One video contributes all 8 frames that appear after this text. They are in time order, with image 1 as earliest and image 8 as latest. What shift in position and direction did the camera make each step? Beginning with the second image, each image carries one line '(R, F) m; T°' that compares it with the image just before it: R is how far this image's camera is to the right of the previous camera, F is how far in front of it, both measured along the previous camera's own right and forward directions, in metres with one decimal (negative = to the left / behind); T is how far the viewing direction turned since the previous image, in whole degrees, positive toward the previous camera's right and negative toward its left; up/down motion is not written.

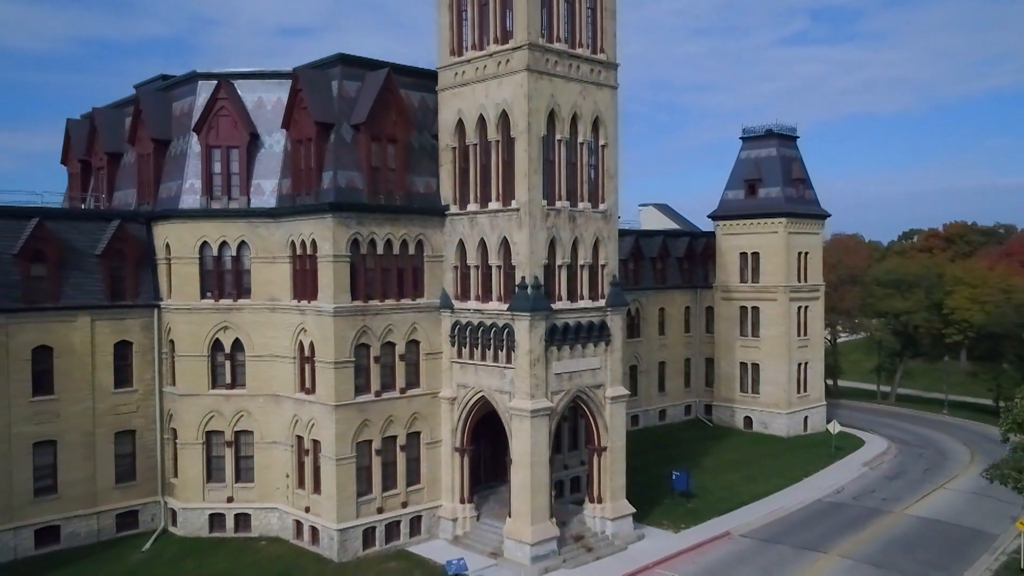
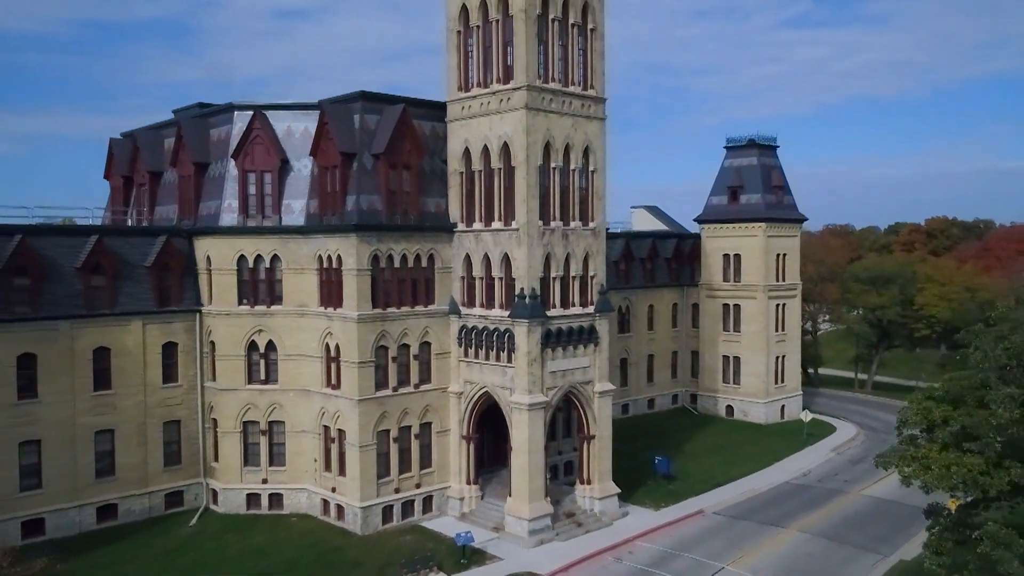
(0.0, -3.7) m; 0°
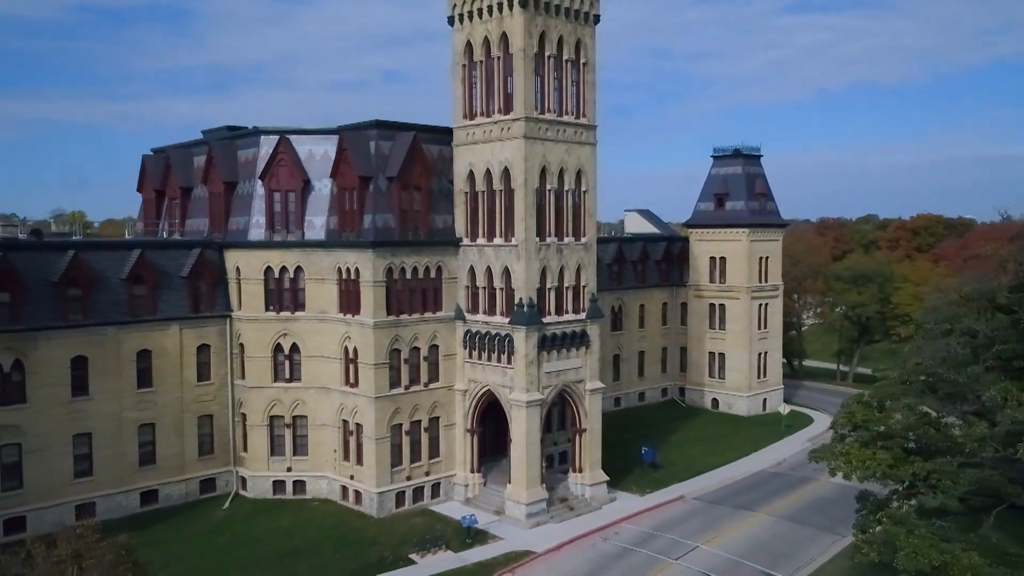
(0.0, -3.5) m; 0°
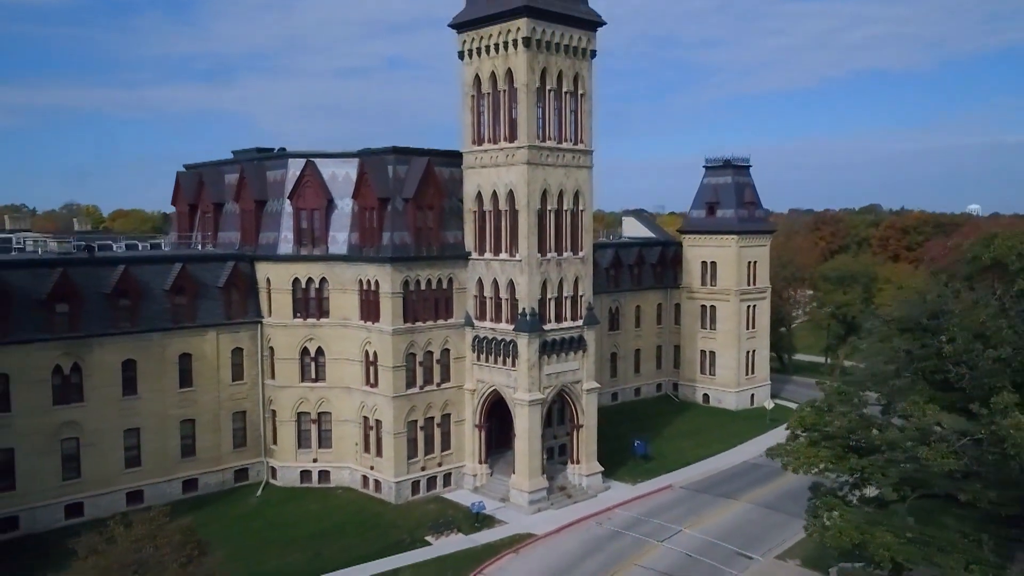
(0.0, -3.7) m; 0°
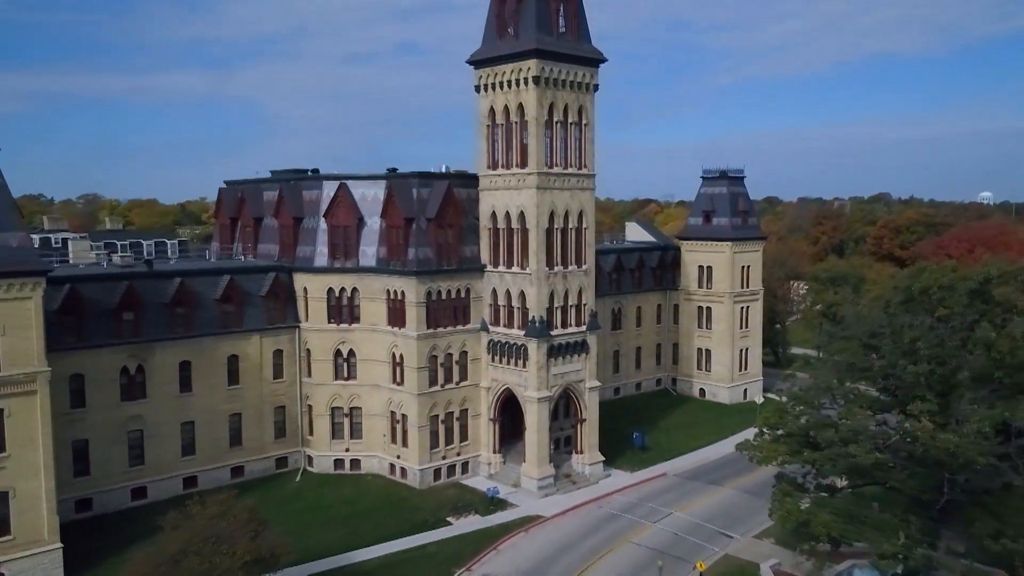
(-0.1, -4.6) m; -1°
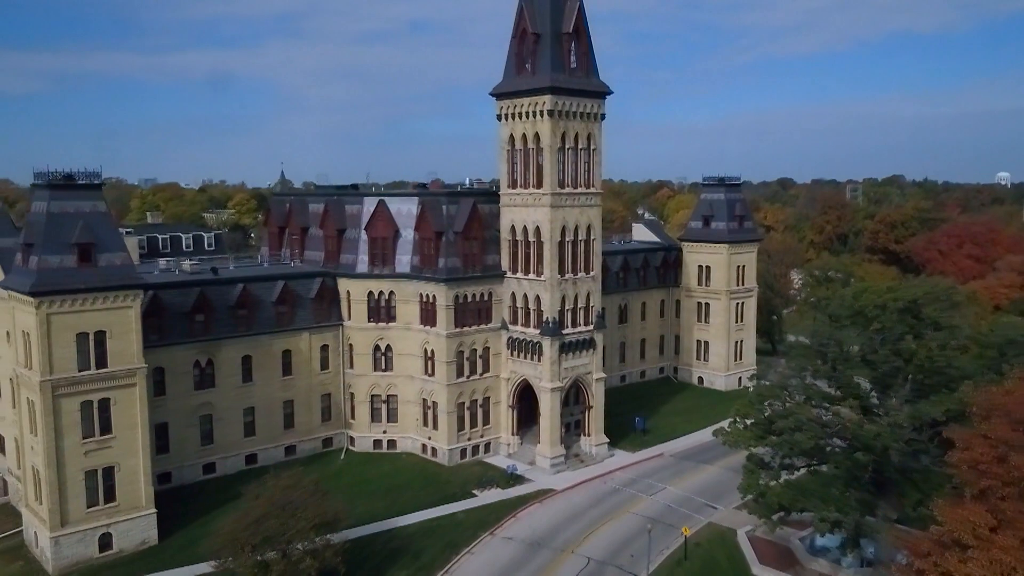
(-0.2, -6.2) m; -1°
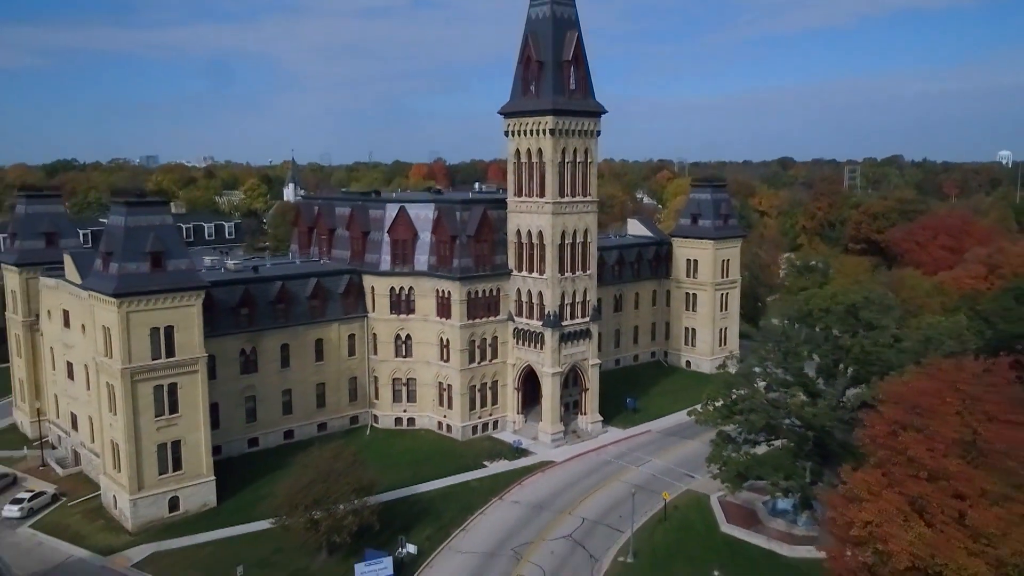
(-0.3, -6.4) m; 0°
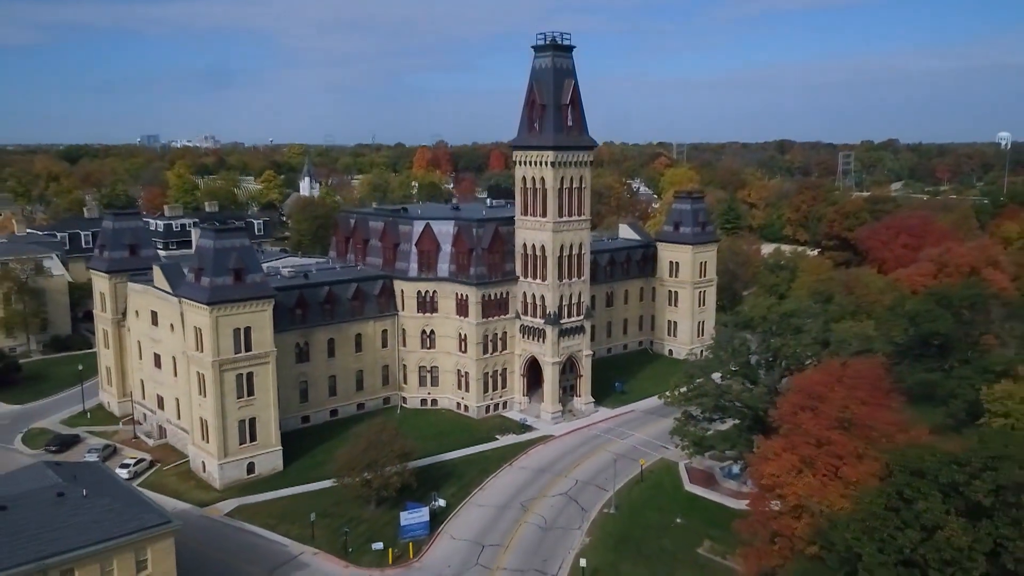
(-0.5, -11.0) m; 0°
